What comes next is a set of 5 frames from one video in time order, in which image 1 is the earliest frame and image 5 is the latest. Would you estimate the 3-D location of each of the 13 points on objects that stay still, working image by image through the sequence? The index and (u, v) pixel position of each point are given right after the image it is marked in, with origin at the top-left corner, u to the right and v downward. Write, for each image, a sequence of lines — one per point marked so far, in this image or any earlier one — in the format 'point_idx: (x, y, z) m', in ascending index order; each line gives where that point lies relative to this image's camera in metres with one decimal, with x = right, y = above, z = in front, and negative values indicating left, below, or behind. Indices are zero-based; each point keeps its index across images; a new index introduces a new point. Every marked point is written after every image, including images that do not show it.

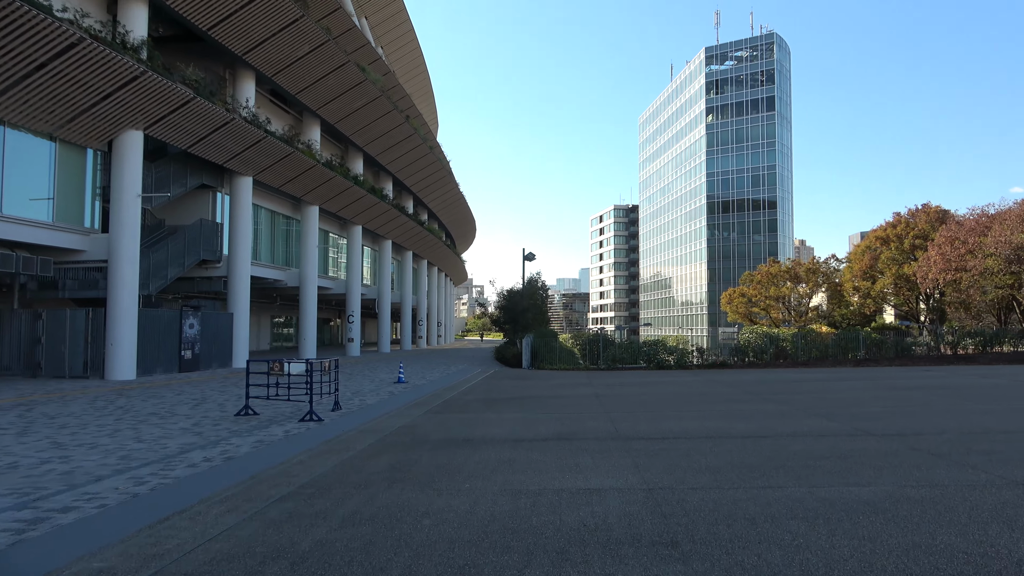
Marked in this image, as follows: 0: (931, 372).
0: (+9.1, -1.8, +16.5) m
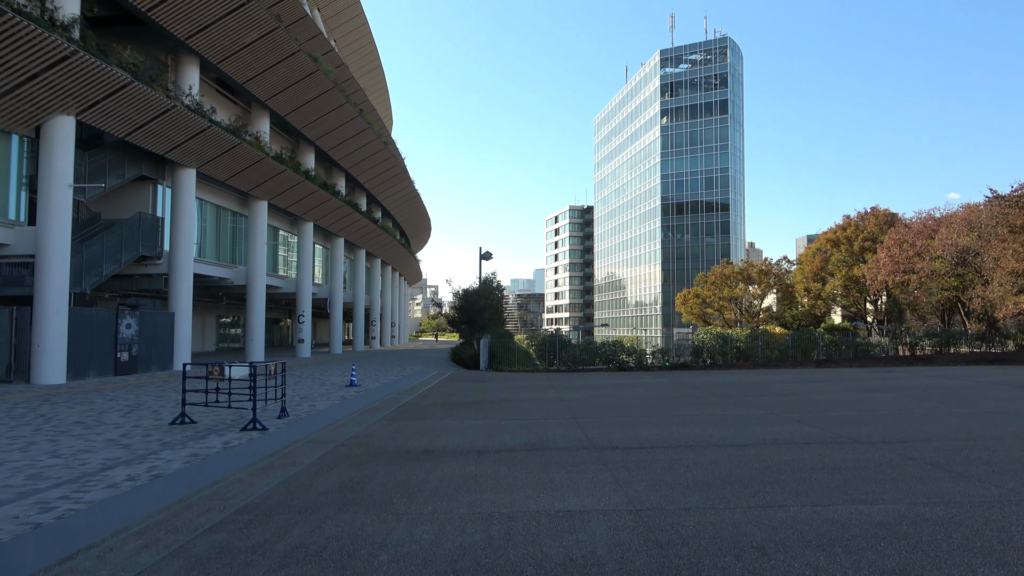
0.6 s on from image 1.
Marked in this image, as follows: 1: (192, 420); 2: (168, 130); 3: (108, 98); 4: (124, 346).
0: (+8.2, -1.8, +16.4) m
1: (-3.9, -1.6, +9.3) m
2: (-8.8, +4.0, +19.3) m
3: (-9.1, +4.3, +16.8) m
4: (-9.5, -1.4, +18.7) m
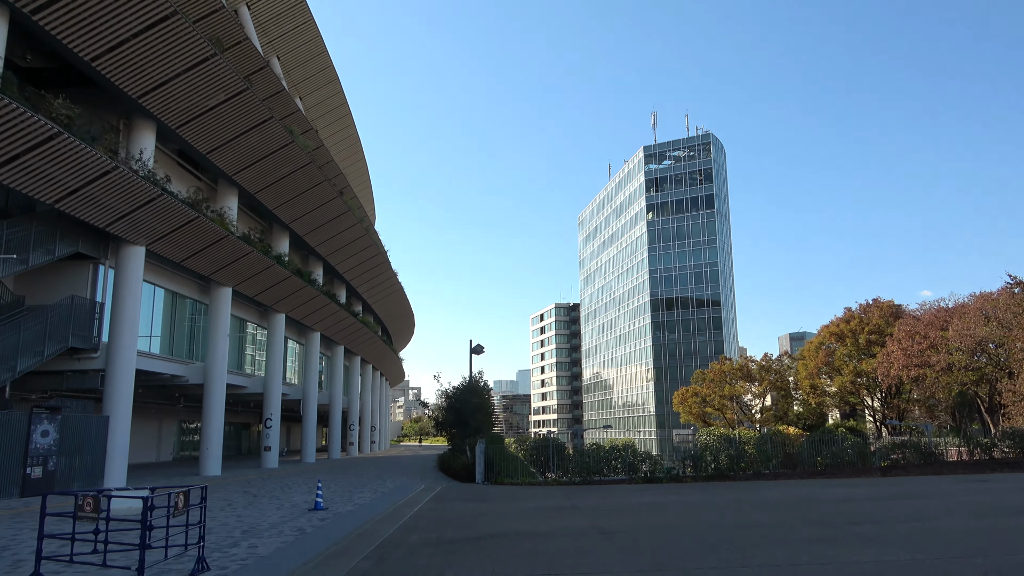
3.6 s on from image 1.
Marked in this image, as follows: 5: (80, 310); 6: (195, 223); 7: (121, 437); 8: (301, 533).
0: (+8.4, -3.4, +13.2) m
1: (-3.6, -2.3, +5.9) m
2: (-8.7, +2.0, +16.4) m
3: (-9.0, +2.5, +14.0) m
4: (-9.4, -3.4, +15.1) m
5: (-9.9, -0.5, +17.5) m
6: (-7.9, +1.6, +19.0) m
7: (-9.1, -3.5, +17.7) m
8: (-2.6, -3.0, +9.2) m
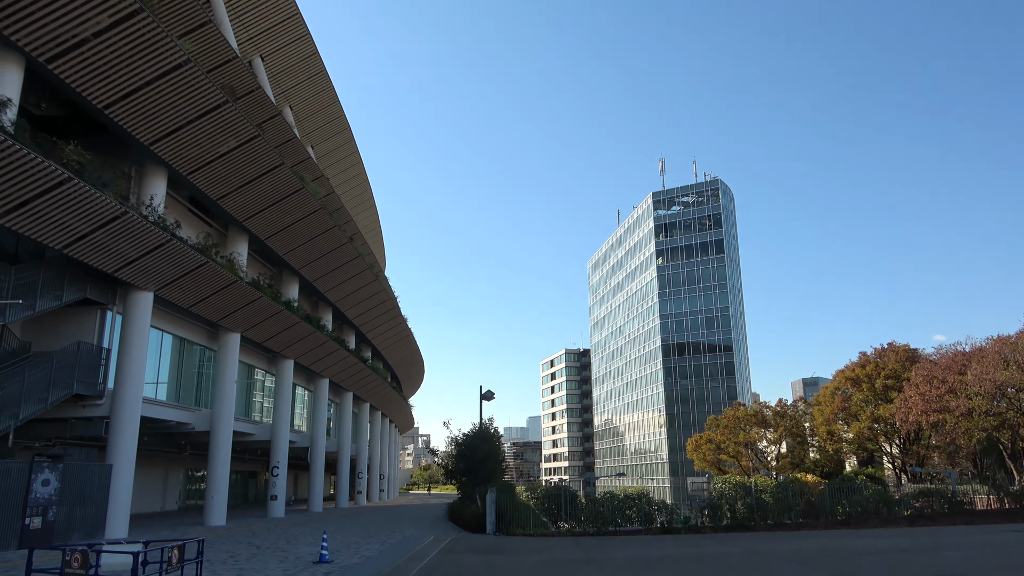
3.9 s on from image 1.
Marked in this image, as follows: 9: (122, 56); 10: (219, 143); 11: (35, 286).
0: (+8.6, -4.1, +12.6) m
1: (-3.5, -2.6, +5.6) m
2: (-8.5, +1.0, +16.3) m
3: (-8.8, +1.7, +14.0) m
4: (-9.2, -4.3, +14.7) m
5: (-9.7, -1.6, +17.3) m
6: (-7.7, +0.5, +18.9) m
7: (-8.8, -4.5, +17.3) m
8: (-2.4, -3.5, +8.8) m
9: (-8.0, +4.7, +15.5) m
10: (-7.3, +3.6, +18.9) m
11: (-9.8, 0.0, +15.5) m
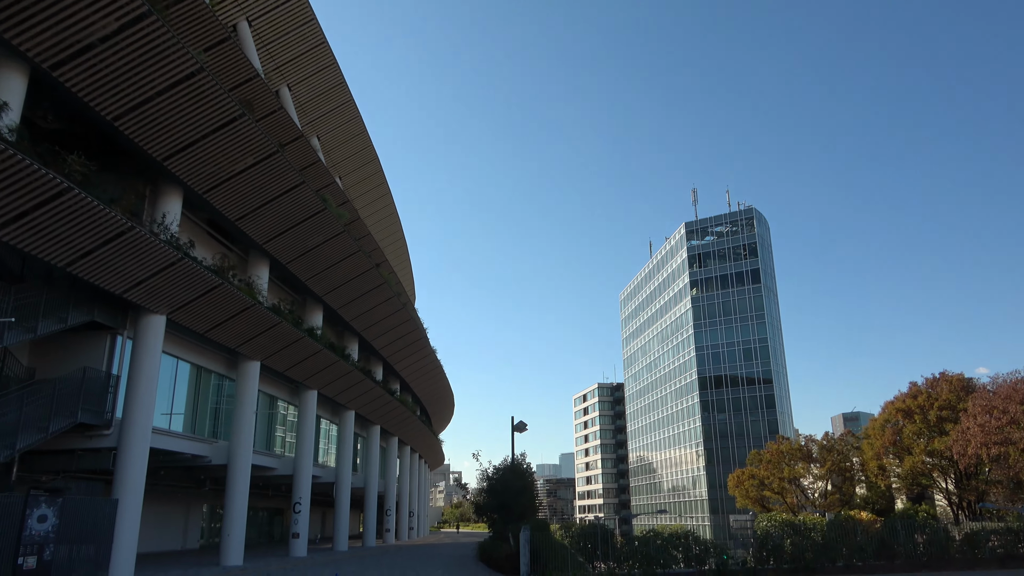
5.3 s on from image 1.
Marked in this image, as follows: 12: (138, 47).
0: (+9.1, -4.1, +10.7) m
1: (-3.2, -2.5, +4.3) m
2: (-7.8, +0.6, +15.4) m
3: (-8.2, +1.3, +13.1) m
4: (-8.6, -4.6, +13.6) m
5: (-9.0, -2.1, +16.3) m
6: (-6.9, -0.1, +17.9) m
7: (-8.1, -5.0, +16.1) m
8: (-2.0, -3.5, +7.4) m
9: (-7.4, +4.4, +14.7) m
10: (-6.6, +3.1, +18.1) m
11: (-9.2, -0.4, +14.6) m
12: (-7.1, +4.6, +14.5) m
